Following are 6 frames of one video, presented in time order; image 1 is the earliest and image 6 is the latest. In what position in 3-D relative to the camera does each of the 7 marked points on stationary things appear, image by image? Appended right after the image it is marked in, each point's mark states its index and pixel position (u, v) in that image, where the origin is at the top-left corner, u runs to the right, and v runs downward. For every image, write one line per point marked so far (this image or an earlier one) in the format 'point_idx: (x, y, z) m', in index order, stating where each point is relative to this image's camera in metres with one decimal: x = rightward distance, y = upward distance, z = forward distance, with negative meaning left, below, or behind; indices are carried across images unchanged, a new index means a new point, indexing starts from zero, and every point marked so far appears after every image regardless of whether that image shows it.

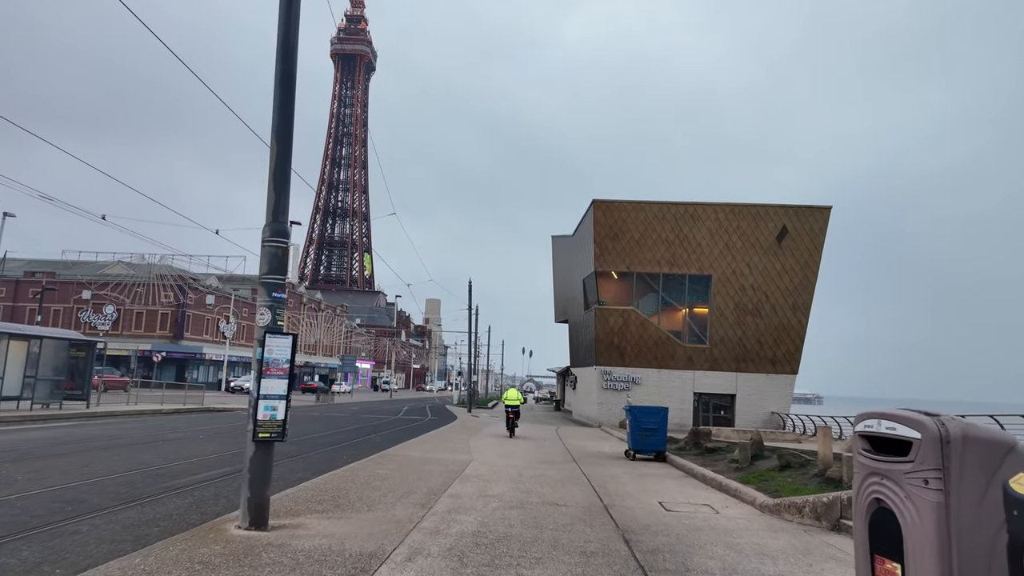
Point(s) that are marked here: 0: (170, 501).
0: (-3.7, -2.3, +7.2) m
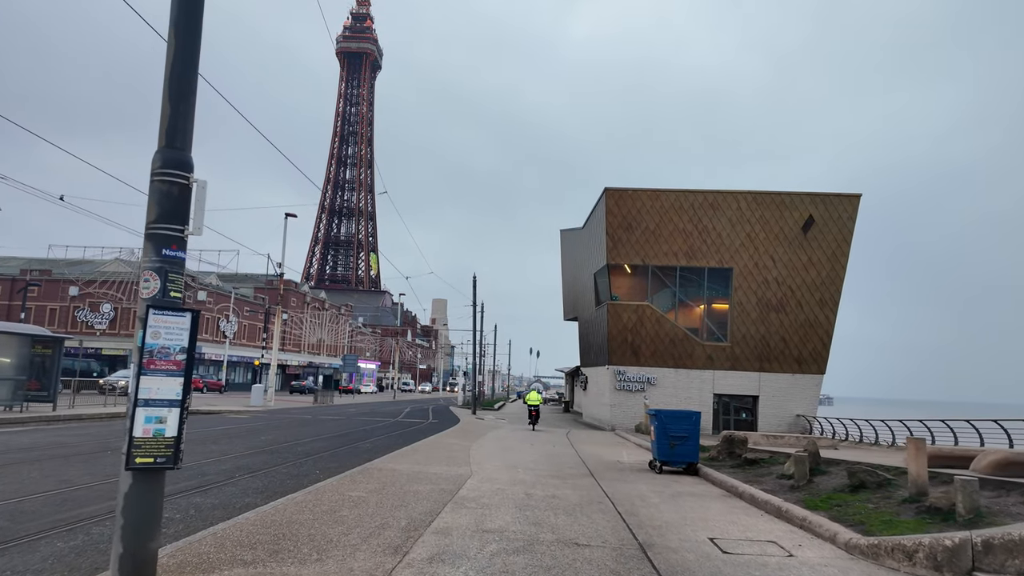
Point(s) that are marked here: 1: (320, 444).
0: (-3.7, -2.1, +5.2) m
1: (-4.2, -3.4, +14.4) m
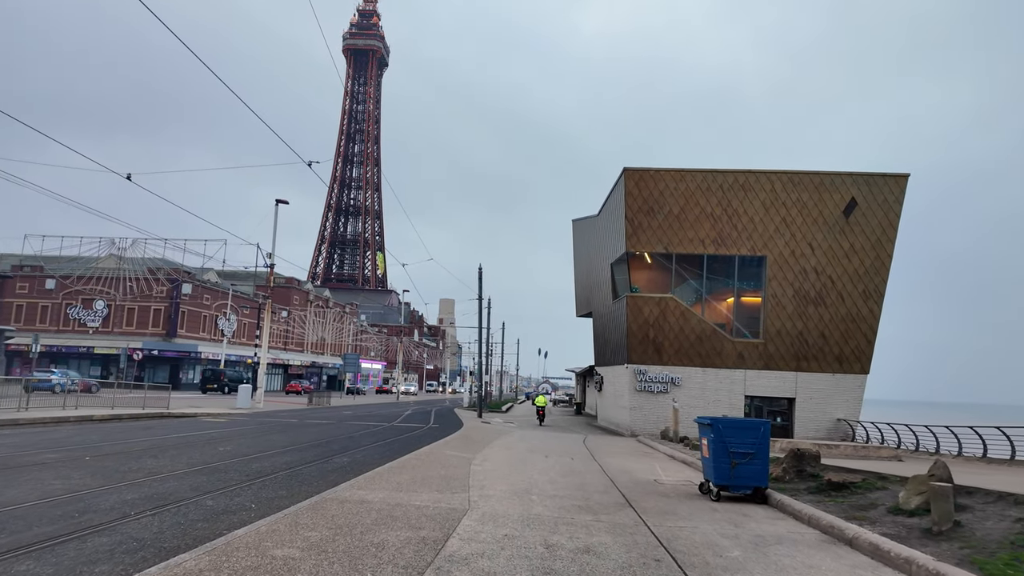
0: (-3.6, -1.6, +2.4) m
1: (-4.0, -3.0, +11.6) m
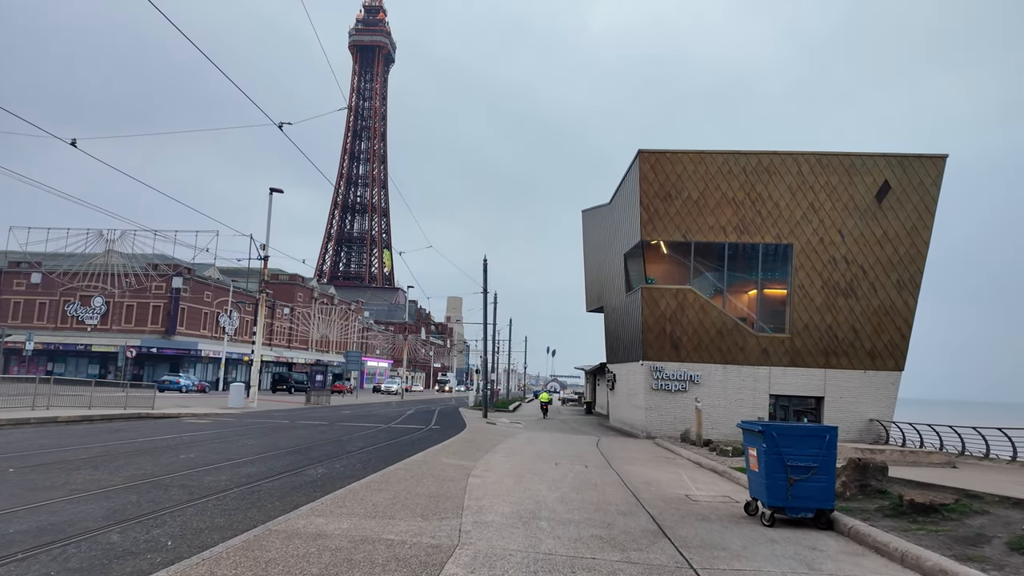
0: (-3.7, -1.4, +0.7) m
1: (-3.9, -2.7, +9.9) m
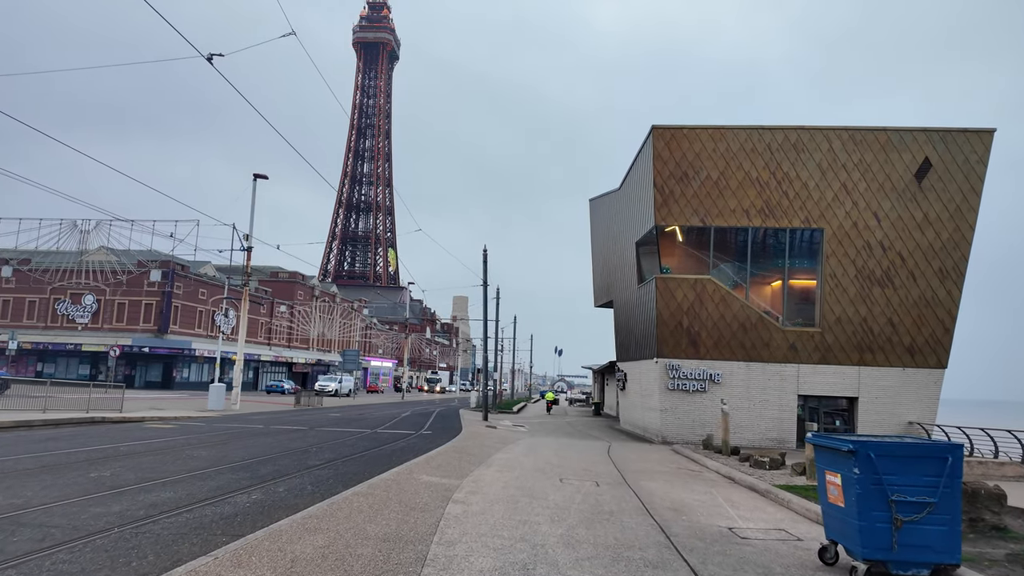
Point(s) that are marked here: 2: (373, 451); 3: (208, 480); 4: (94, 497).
0: (-3.9, -1.0, -1.6) m
1: (-4.0, -2.4, +7.6) m
2: (-3.0, -3.5, +14.2) m
3: (-4.1, -2.6, +8.8) m
4: (-4.7, -2.4, +7.5) m
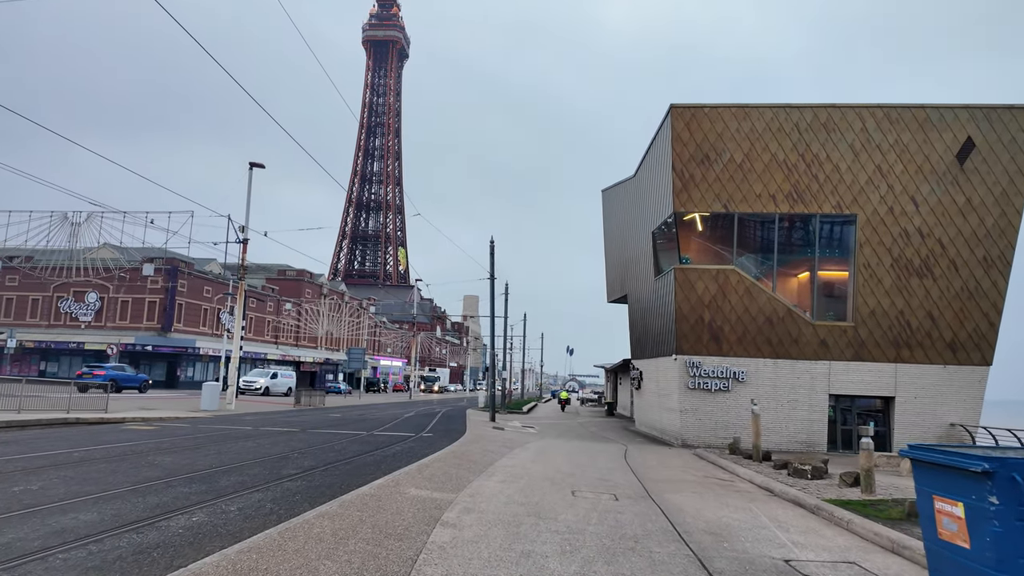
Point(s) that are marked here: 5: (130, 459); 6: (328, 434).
0: (-4.0, -0.8, -3.1) m
1: (-4.0, -2.1, +6.2) m
2: (-2.9, -3.3, +12.7) m
3: (-4.1, -2.3, +7.4) m
4: (-4.7, -2.1, +6.0) m
5: (-6.4, -2.8, +11.0) m
6: (-5.1, -4.0, +18.3) m
